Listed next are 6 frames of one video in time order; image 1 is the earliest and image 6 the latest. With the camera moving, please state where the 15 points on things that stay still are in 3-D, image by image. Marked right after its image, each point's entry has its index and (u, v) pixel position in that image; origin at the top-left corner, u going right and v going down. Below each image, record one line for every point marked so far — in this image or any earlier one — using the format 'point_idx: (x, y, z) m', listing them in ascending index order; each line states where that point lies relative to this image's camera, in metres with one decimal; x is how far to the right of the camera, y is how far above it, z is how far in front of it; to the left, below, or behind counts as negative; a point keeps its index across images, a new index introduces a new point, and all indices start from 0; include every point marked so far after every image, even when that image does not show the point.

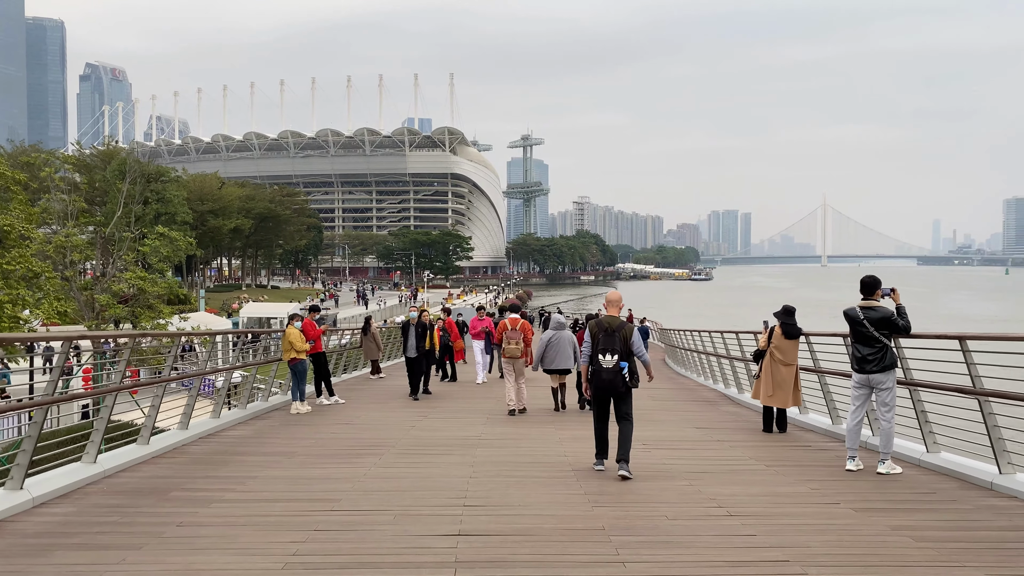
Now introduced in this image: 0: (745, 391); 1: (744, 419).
0: (+3.6, -1.6, +12.6) m
1: (+2.8, -1.6, +9.8) m
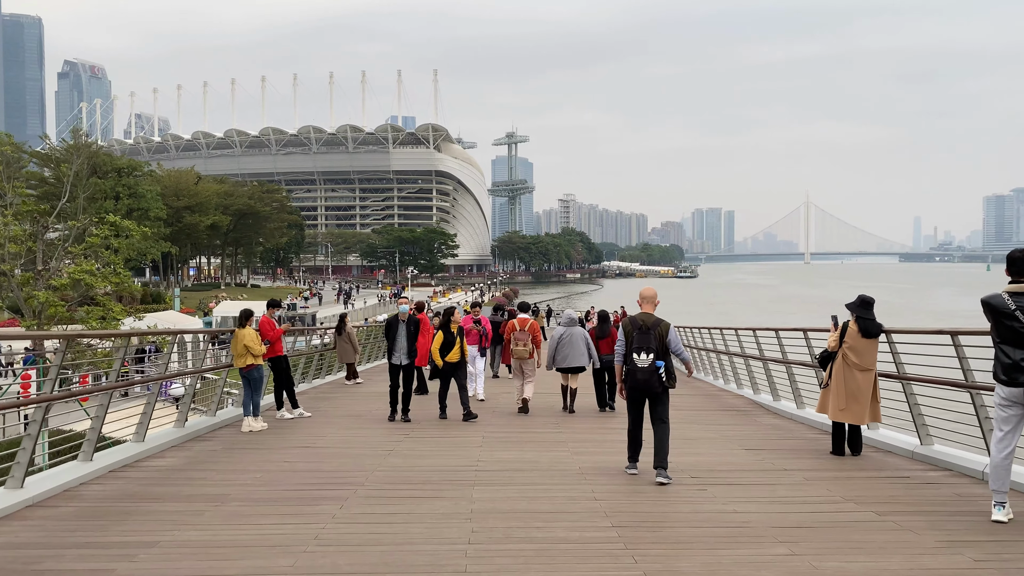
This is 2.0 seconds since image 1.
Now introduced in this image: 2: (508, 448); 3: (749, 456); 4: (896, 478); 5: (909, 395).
0: (+3.6, -1.5, +10.8) m
1: (+2.9, -1.5, +8.0) m
2: (0.0, -1.4, +7.3) m
3: (+2.1, -1.5, +7.0) m
4: (+2.8, -1.4, +5.9) m
5: (+3.4, -0.9, +6.9) m
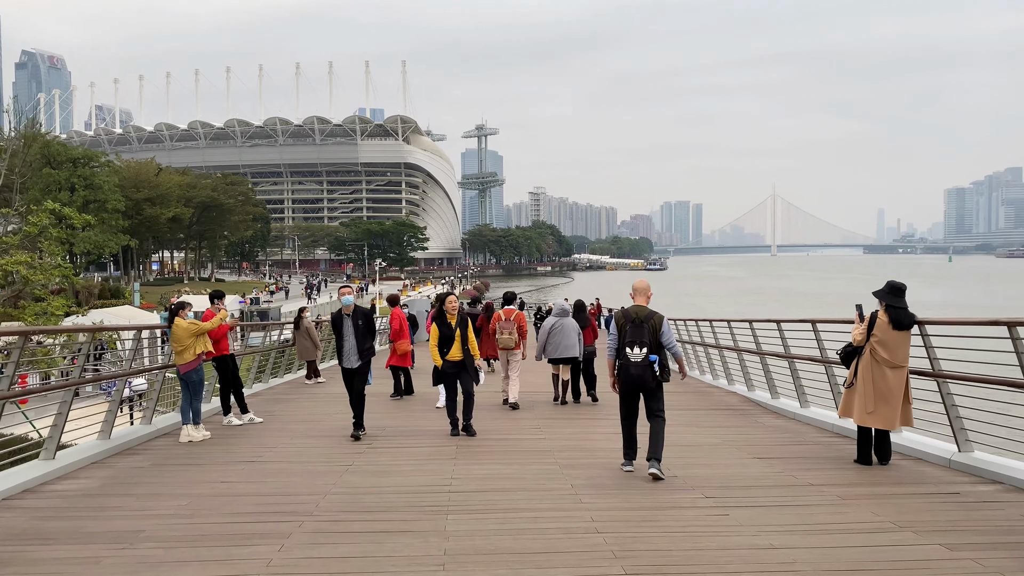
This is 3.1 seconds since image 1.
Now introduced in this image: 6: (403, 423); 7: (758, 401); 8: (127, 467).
0: (+3.3, -1.3, +10.0) m
1: (+2.7, -1.4, +7.1) m
2: (-0.2, -1.3, +6.3) m
3: (+1.9, -1.4, +6.1) m
4: (+2.7, -1.3, +5.1) m
5: (+3.2, -0.8, +6.0) m
6: (-1.1, -1.4, +8.2) m
7: (+3.1, -1.4, +10.2) m
8: (-3.0, -1.4, +6.3) m
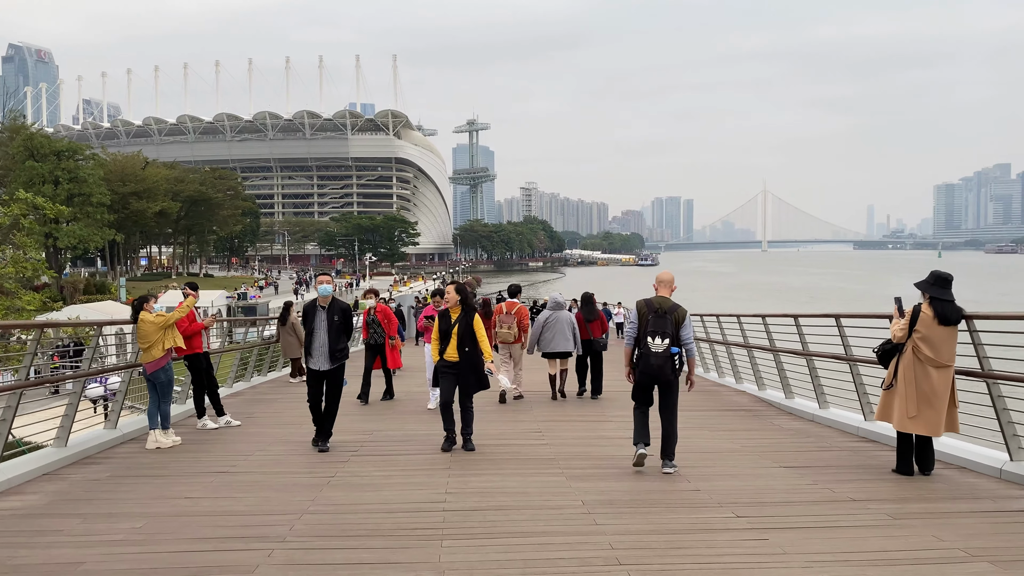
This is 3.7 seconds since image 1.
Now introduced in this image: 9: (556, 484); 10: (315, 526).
0: (+3.2, -1.2, +9.4) m
1: (+2.7, -1.3, +6.5) m
2: (-0.2, -1.3, +5.6) m
3: (+1.9, -1.3, +5.5) m
4: (+2.7, -1.2, +4.4) m
5: (+3.2, -0.7, +5.4) m
6: (-1.1, -1.3, +7.6) m
7: (+3.1, -1.3, +9.6) m
8: (-3.0, -1.3, +5.6) m
9: (+0.3, -1.3, +5.3) m
10: (-1.1, -1.3, +4.3) m
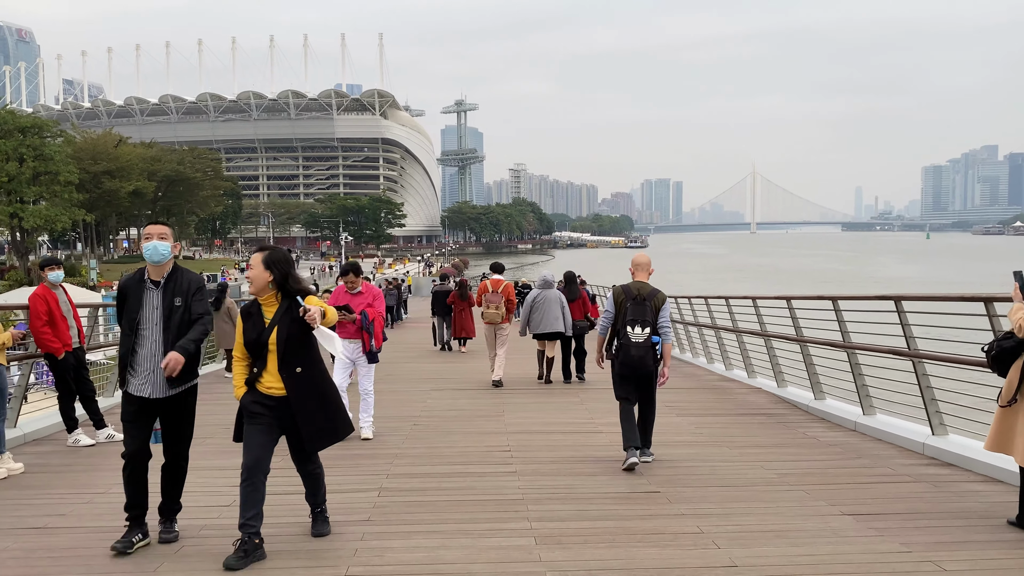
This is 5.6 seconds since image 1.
0: (+2.9, -1.0, +7.7) m
1: (+2.4, -1.1, +4.8) m
2: (-0.5, -1.1, +3.9) m
3: (+1.7, -1.1, +3.7) m
4: (+2.5, -1.1, +2.7) m
5: (+3.0, -0.6, +3.6) m
6: (-1.4, -1.1, +5.8) m
7: (+2.8, -1.1, +7.8) m
8: (-3.3, -1.2, +3.8) m
9: (0.0, -1.1, +3.5) m
10: (-1.3, -1.1, +2.5) m
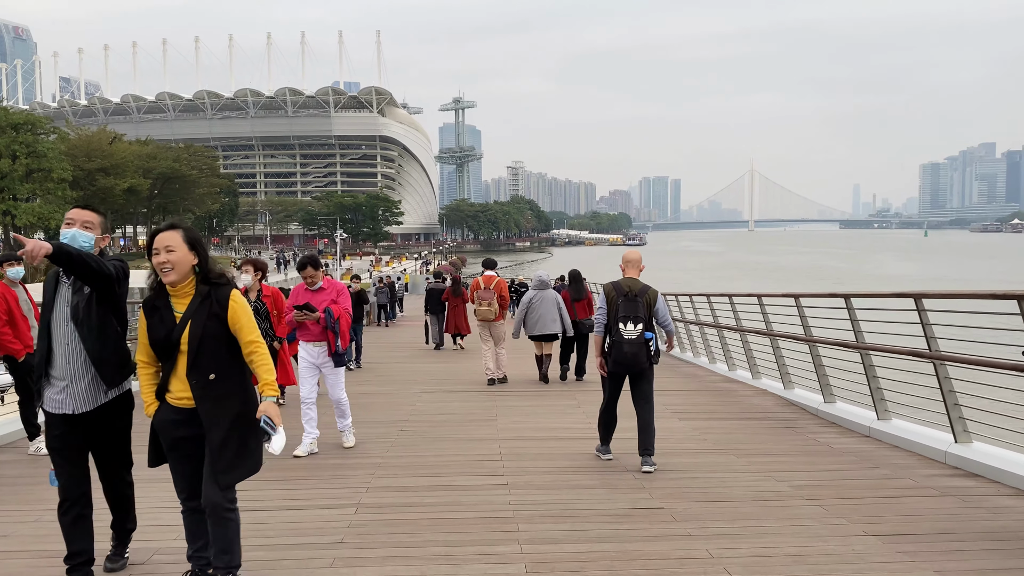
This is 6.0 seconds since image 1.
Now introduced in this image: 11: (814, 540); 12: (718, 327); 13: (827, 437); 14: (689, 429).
0: (+2.8, -1.0, +7.3) m
1: (+2.3, -1.1, +4.4) m
2: (-0.5, -1.1, +3.5) m
3: (+1.6, -1.1, +3.3) m
4: (+2.4, -1.1, +2.3) m
5: (+2.9, -0.6, +3.3) m
6: (-1.5, -1.1, +5.4) m
7: (+2.7, -1.1, +7.4) m
8: (-3.3, -1.2, +3.4) m
9: (0.0, -1.1, +3.1) m
10: (-1.4, -1.1, +2.1) m
11: (+1.4, -1.1, +3.7) m
12: (+2.7, -0.5, +10.5) m
13: (+2.5, -1.1, +6.2) m
14: (+1.5, -1.1, +6.7) m
